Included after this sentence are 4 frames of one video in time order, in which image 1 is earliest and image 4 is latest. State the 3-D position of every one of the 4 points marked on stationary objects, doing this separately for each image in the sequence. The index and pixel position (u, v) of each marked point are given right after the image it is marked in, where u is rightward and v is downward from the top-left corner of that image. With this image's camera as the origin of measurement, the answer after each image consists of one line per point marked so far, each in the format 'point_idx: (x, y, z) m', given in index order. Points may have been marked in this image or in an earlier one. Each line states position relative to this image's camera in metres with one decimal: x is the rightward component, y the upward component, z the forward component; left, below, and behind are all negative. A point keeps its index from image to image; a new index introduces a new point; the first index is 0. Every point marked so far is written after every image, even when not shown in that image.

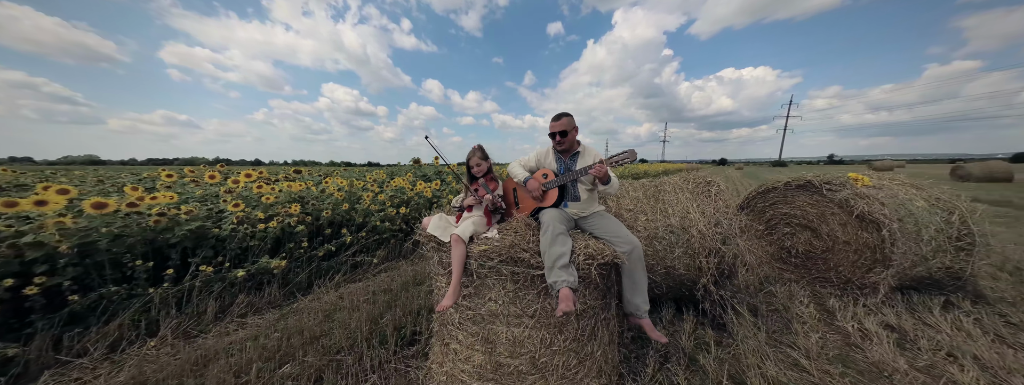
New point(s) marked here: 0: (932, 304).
0: (+3.6, -0.9, +2.1) m
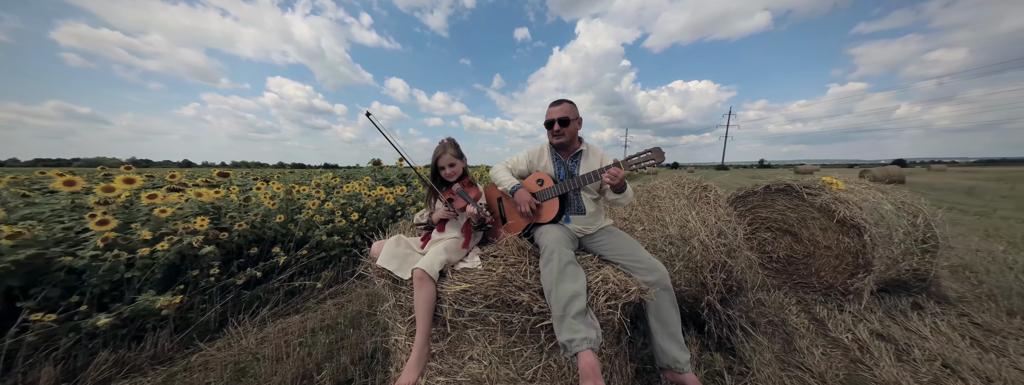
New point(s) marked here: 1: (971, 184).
0: (+3.4, -1.0, +2.2) m
1: (+7.7, +0.1, +4.2) m
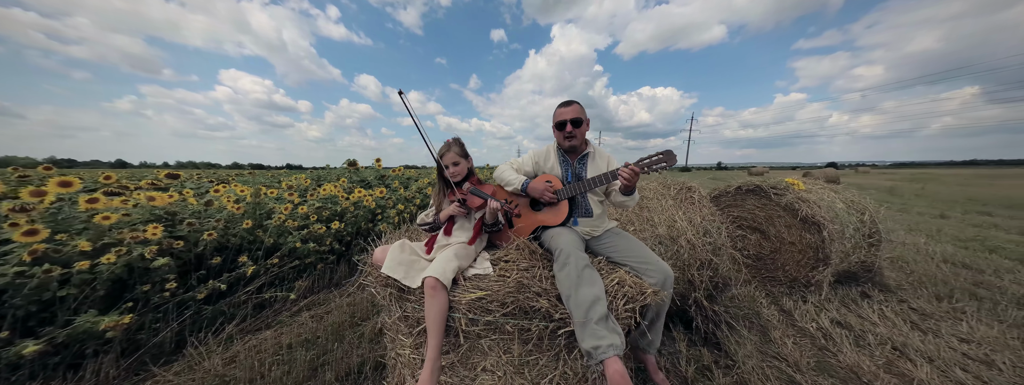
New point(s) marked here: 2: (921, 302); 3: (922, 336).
0: (+3.3, -1.0, +2.4) m
1: (+7.5, +0.2, +4.9) m
2: (+3.4, -0.9, +2.1) m
3: (+3.1, -1.0, +1.9) m
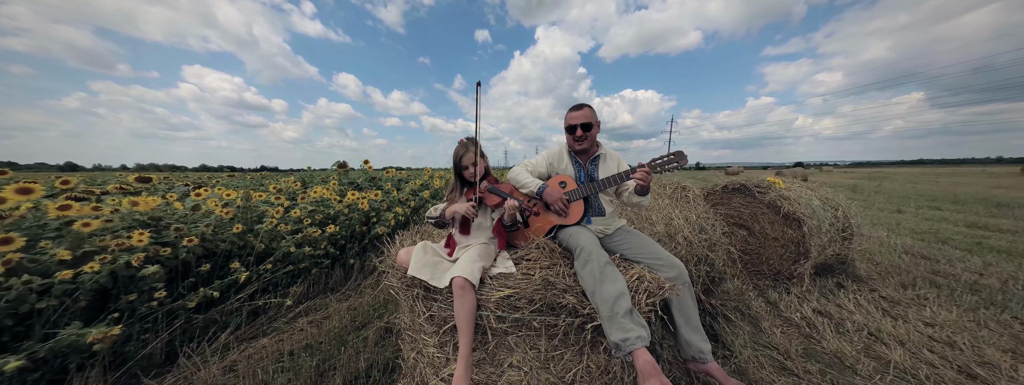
0: (+3.3, -0.9, +2.6) m
1: (+7.3, +0.2, +5.3) m
2: (+3.4, -0.9, +2.3) m
3: (+3.2, -1.0, +2.1) m
